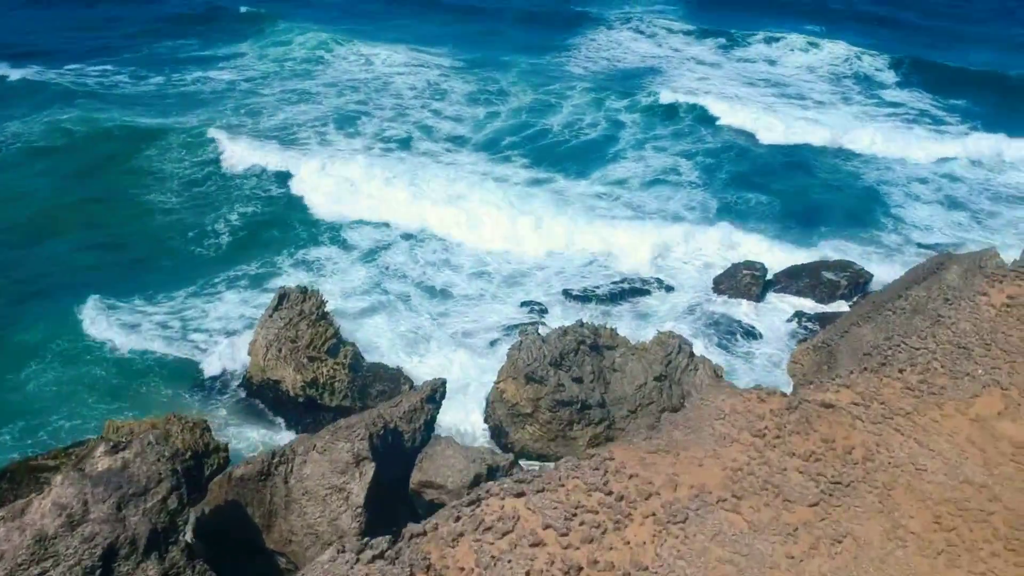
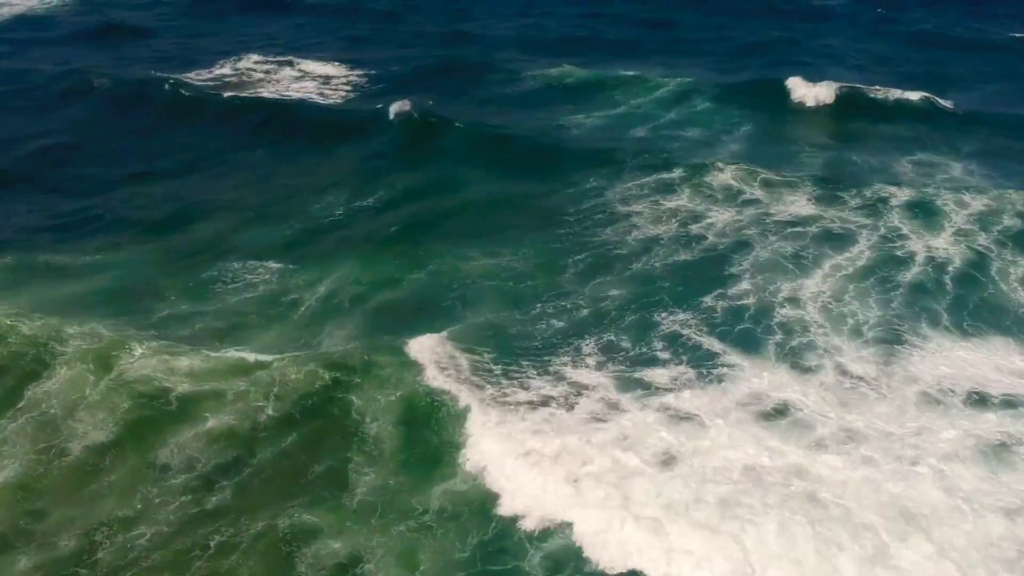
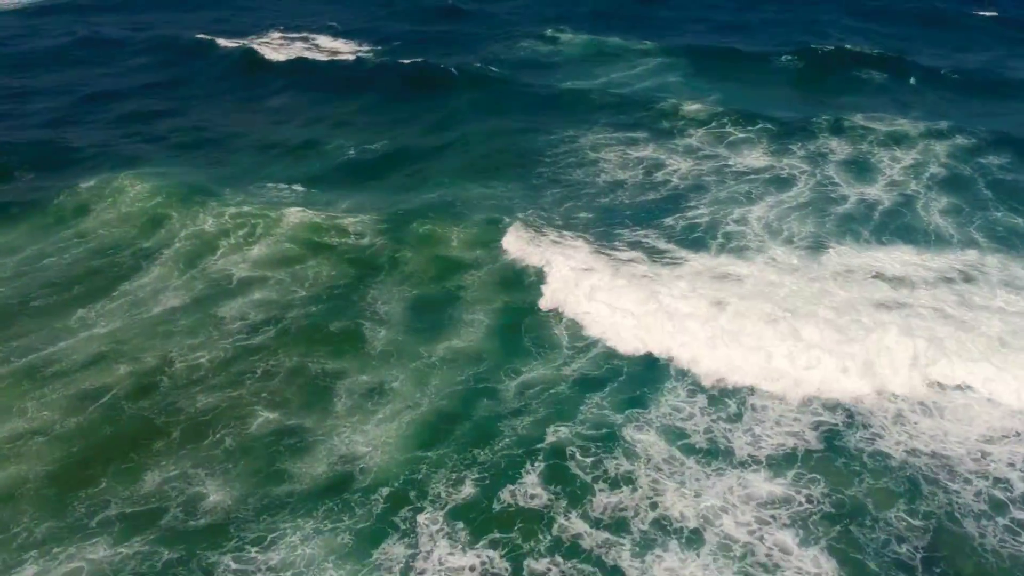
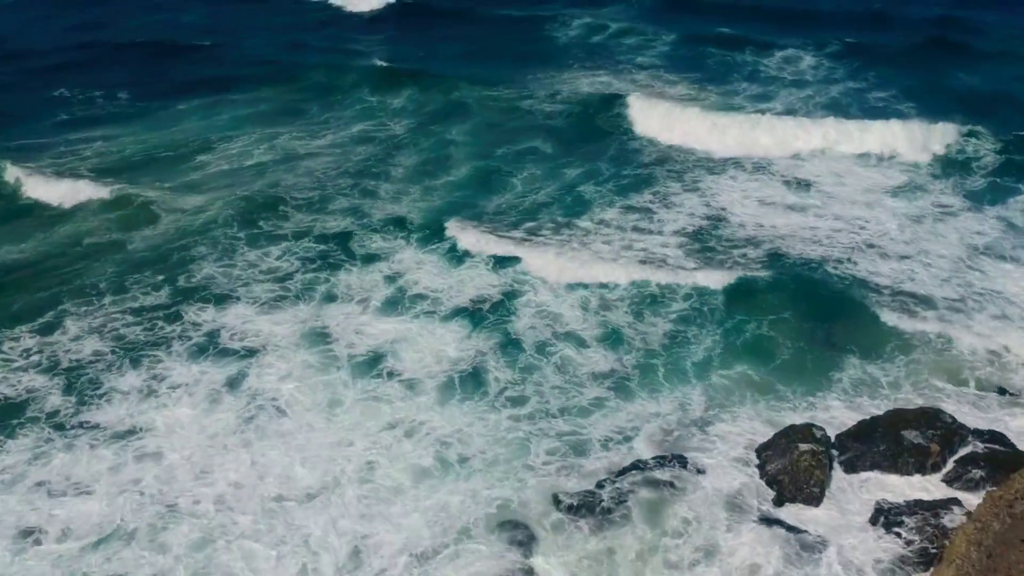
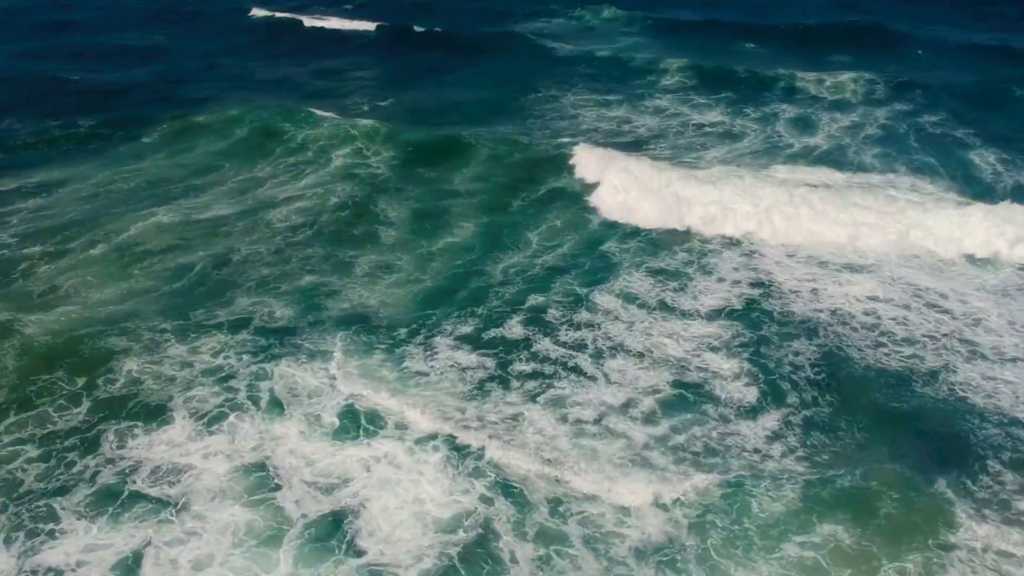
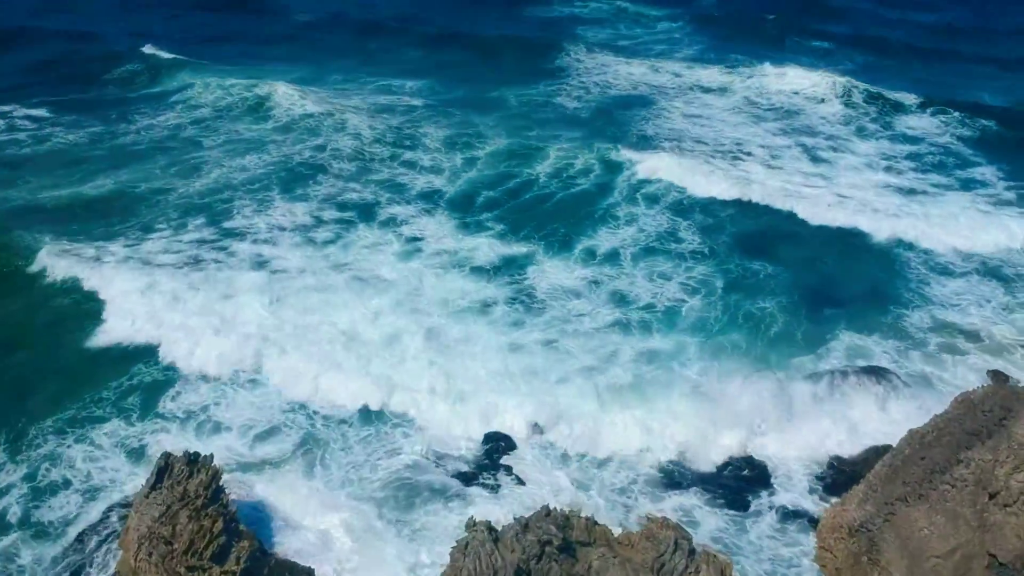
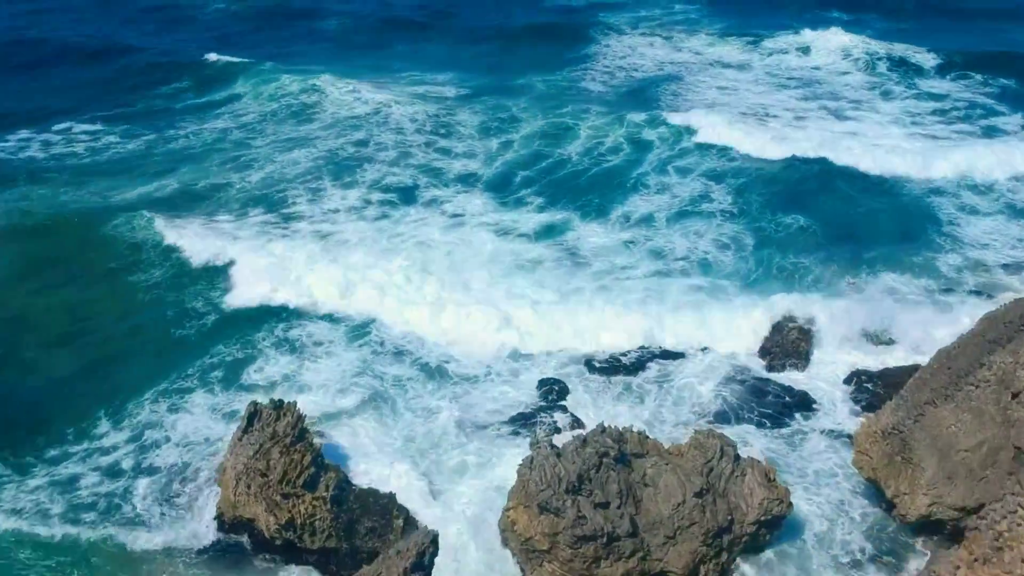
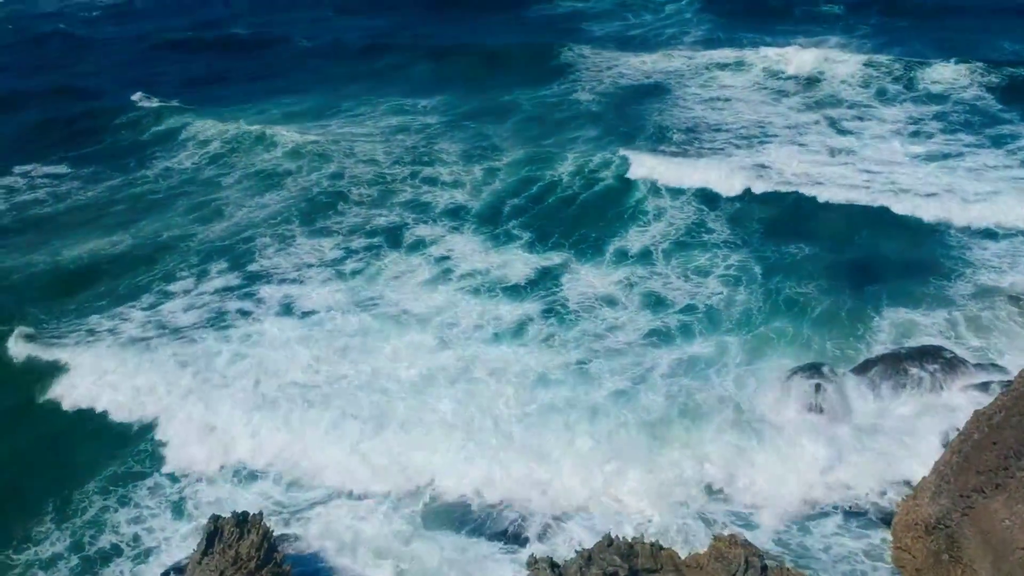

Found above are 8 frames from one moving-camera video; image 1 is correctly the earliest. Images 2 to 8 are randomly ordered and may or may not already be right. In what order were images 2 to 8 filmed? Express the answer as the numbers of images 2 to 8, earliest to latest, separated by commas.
7, 6, 8, 4, 5, 3, 2
